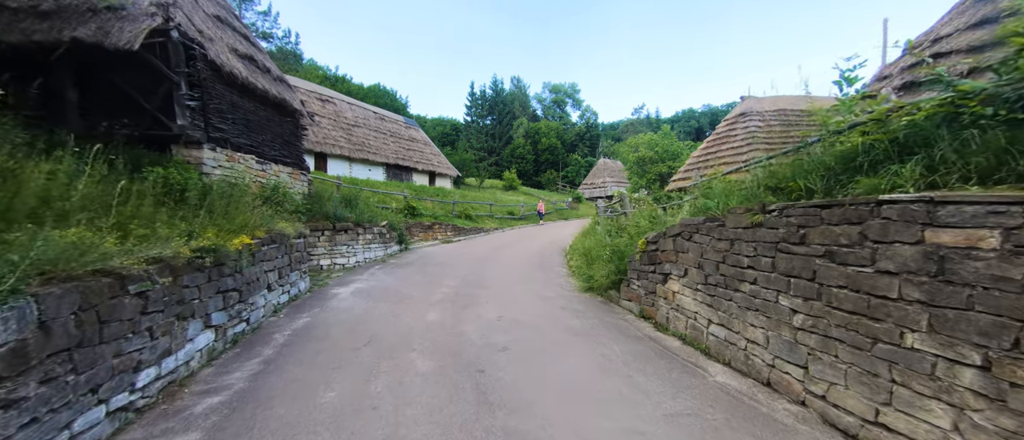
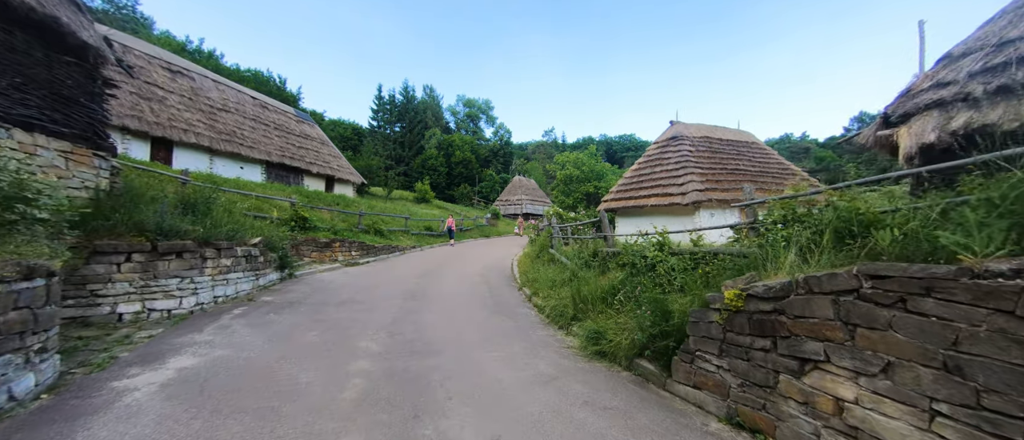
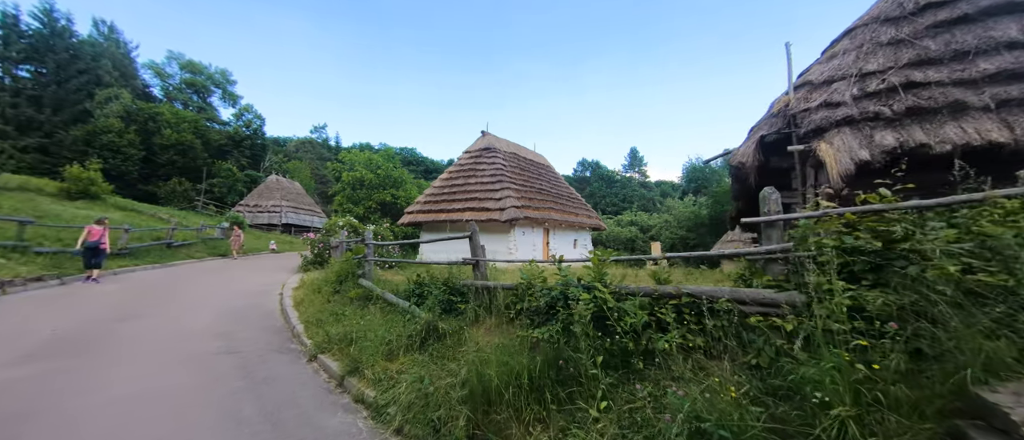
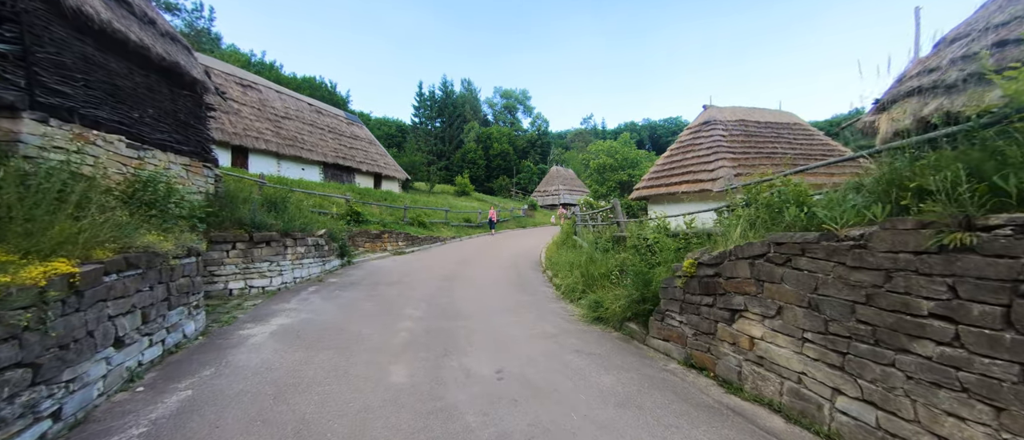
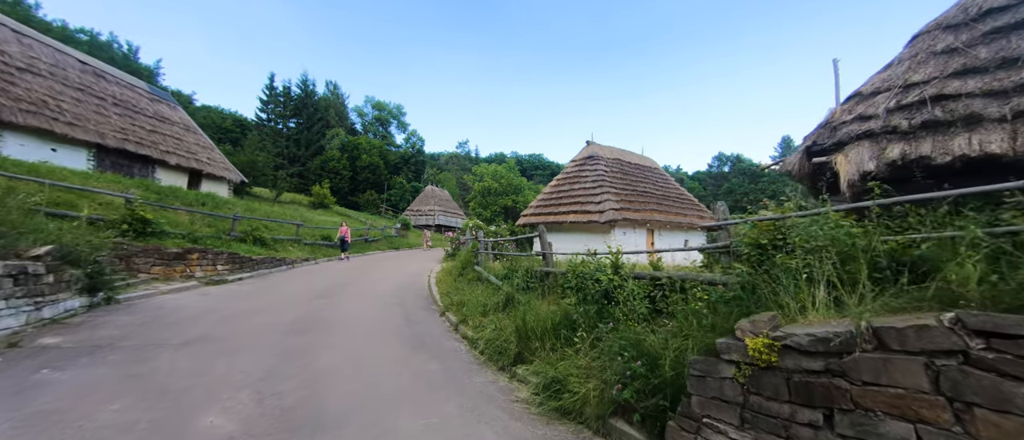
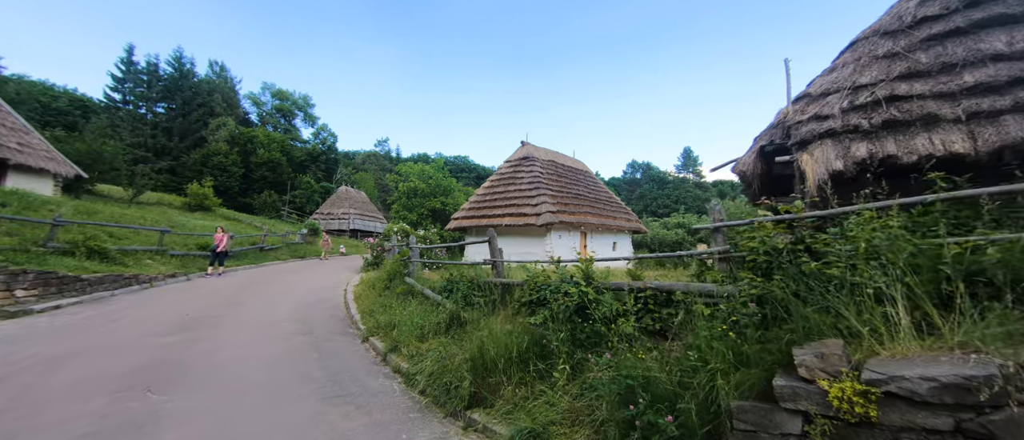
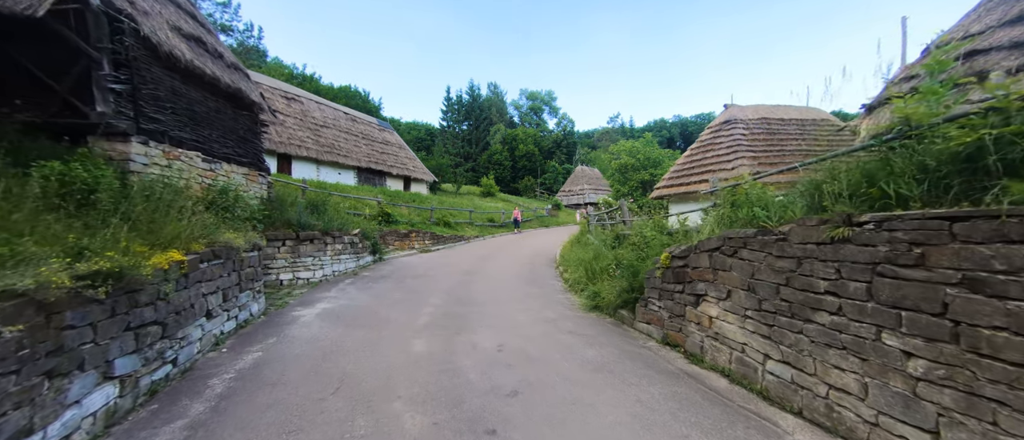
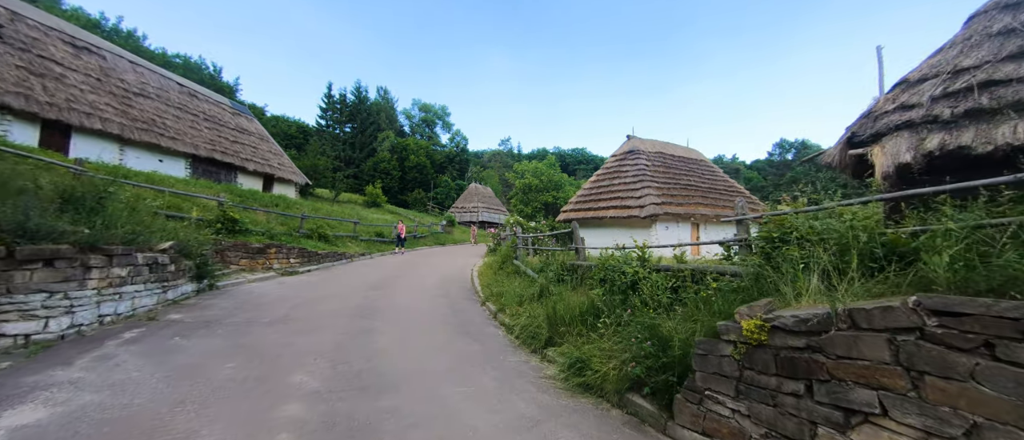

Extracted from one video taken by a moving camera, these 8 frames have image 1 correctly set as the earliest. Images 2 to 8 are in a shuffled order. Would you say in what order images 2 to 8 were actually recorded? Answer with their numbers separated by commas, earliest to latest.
7, 4, 2, 8, 5, 6, 3
